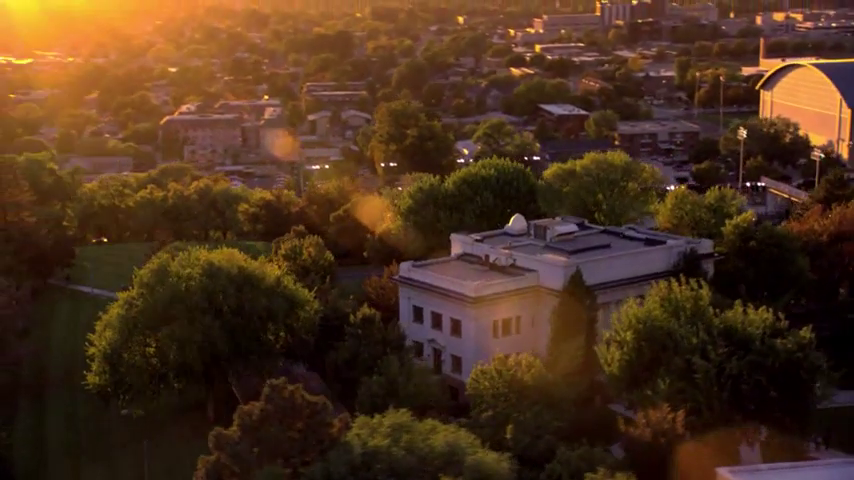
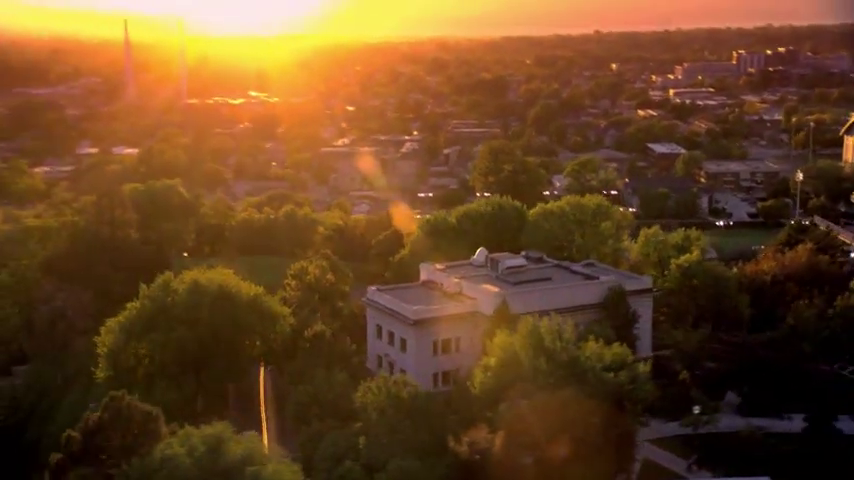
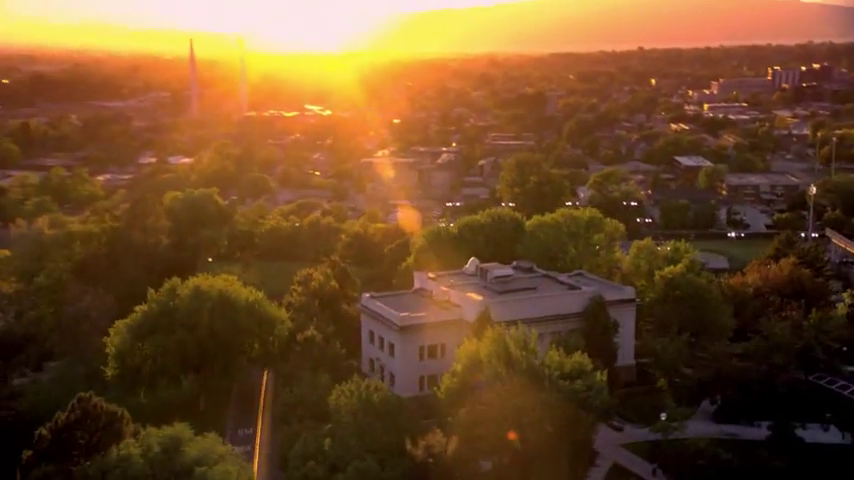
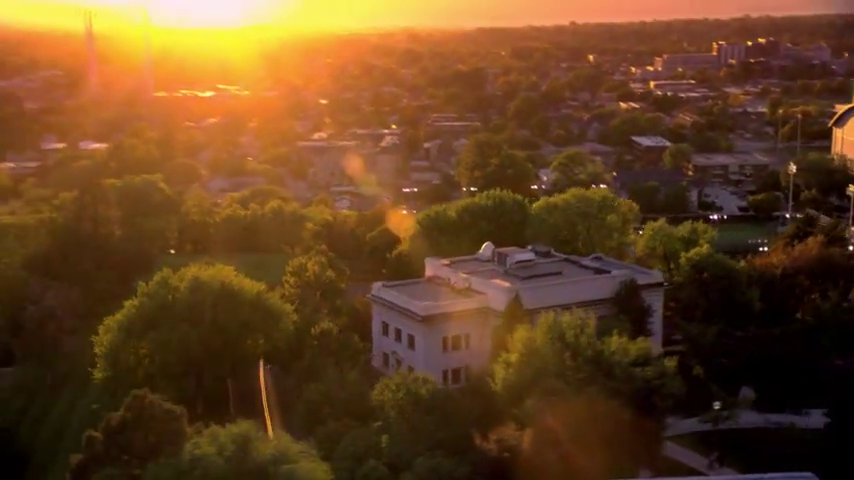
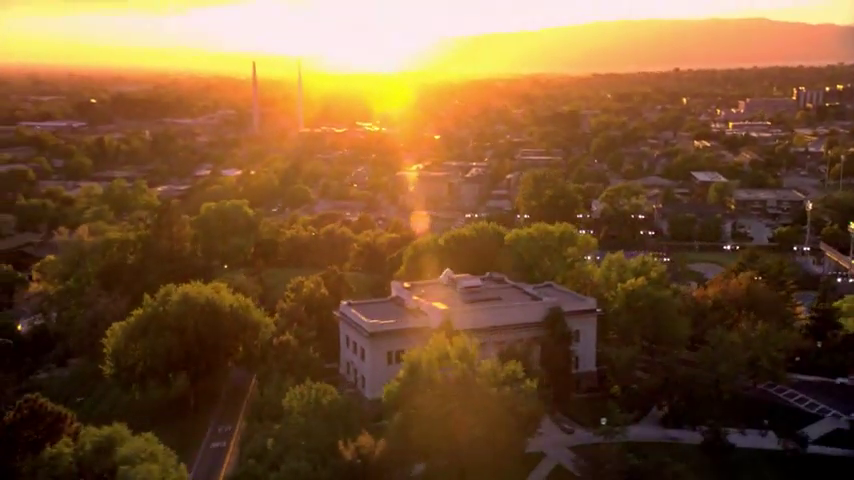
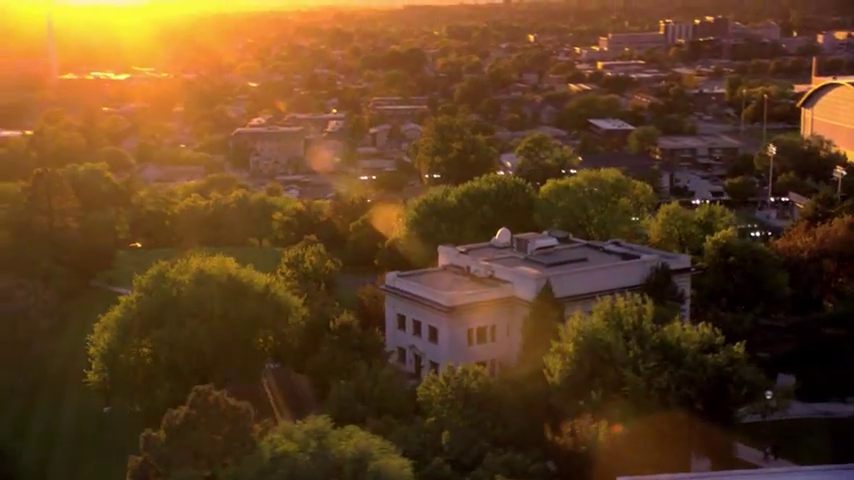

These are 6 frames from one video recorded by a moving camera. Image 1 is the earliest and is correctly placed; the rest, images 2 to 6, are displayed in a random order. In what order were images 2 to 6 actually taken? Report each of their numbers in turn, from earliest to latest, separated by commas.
6, 4, 2, 3, 5
